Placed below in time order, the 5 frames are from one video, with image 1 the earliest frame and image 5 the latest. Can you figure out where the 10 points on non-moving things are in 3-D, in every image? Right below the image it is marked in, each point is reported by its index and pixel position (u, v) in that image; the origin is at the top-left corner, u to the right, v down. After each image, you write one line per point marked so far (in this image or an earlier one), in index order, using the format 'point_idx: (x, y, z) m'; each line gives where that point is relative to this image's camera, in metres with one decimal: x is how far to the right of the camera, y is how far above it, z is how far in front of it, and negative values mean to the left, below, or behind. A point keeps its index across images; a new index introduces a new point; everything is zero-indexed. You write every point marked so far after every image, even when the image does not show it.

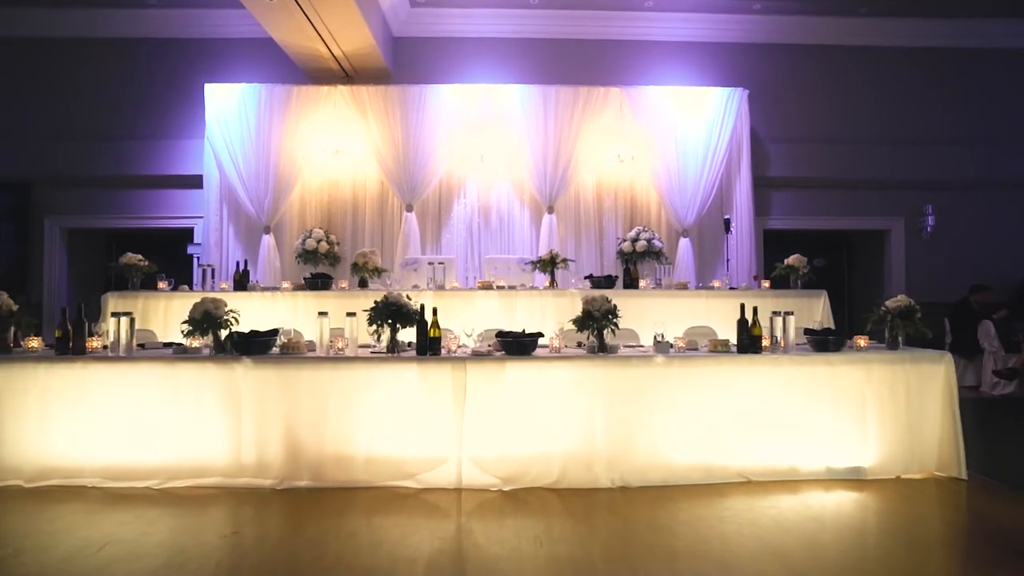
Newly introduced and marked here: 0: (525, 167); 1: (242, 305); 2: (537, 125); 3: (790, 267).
0: (+0.2, +2.1, +7.7) m
1: (-3.3, -0.2, +5.4) m
2: (+0.4, +2.8, +7.6) m
3: (+3.6, +0.3, +5.7) m
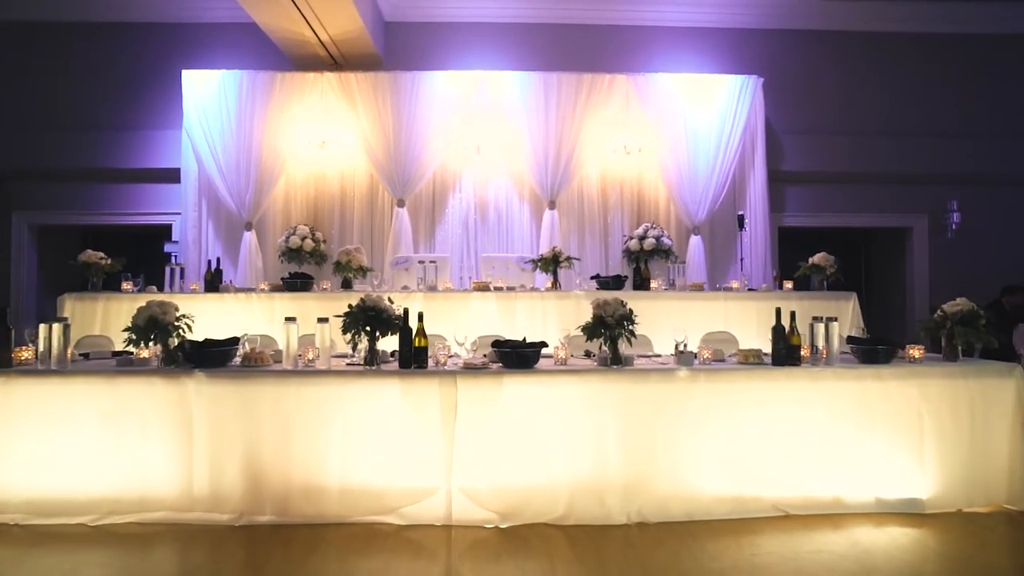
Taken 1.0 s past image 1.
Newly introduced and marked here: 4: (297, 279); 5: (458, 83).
0: (+0.2, +2.1, +7.2) m
1: (-3.3, -0.2, +4.9) m
2: (+0.4, +2.8, +7.2) m
3: (+3.6, +0.3, +5.2) m
4: (-2.4, +0.1, +5.0) m
5: (-0.9, +3.4, +7.3) m
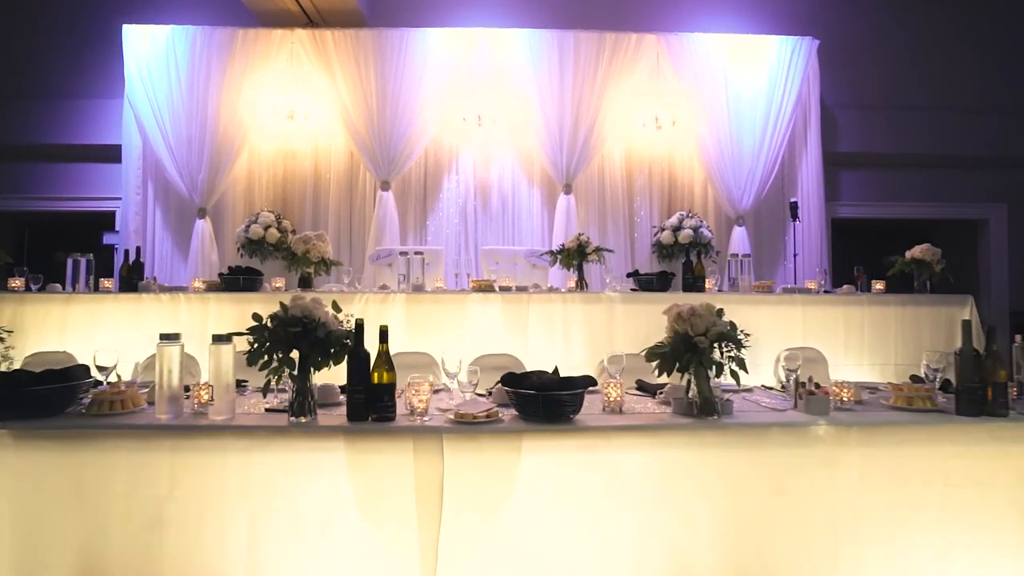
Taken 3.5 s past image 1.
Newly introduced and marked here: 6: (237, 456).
0: (+0.3, +2.1, +6.0) m
1: (-3.2, -0.2, +3.7) m
2: (+0.5, +2.8, +6.0) m
3: (+3.7, +0.2, +4.0) m
4: (-2.3, +0.1, +3.8) m
5: (-0.8, +3.4, +6.1) m
6: (-1.1, -0.7, +1.7) m
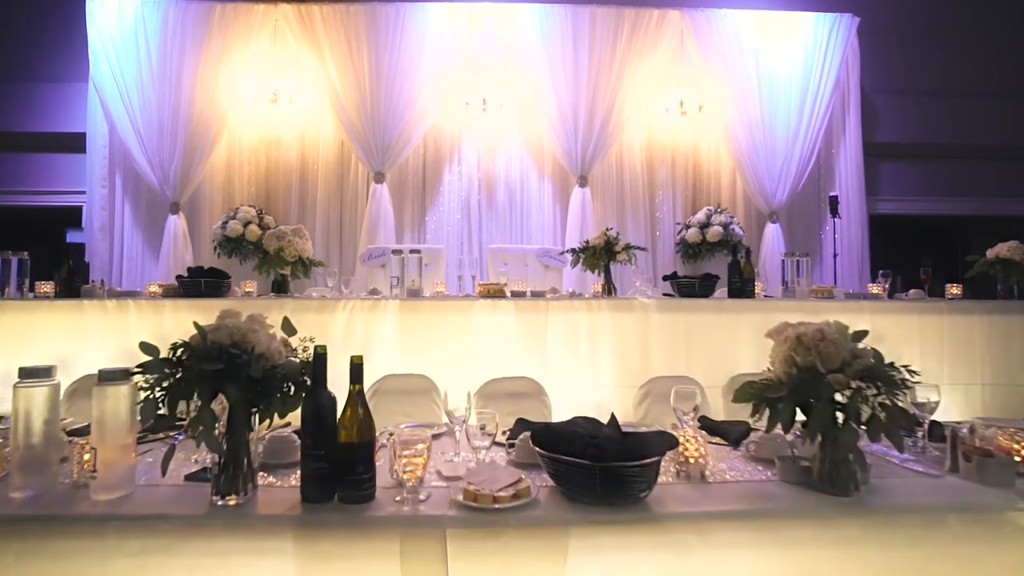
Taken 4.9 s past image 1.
0: (+0.4, +2.1, +5.4) m
1: (-3.1, -0.3, +3.1) m
2: (+0.6, +2.8, +5.4) m
3: (+3.8, +0.2, +3.4) m
4: (-2.2, +0.1, +3.2) m
5: (-0.7, +3.4, +5.5) m
6: (-1.0, -0.7, +1.1) m
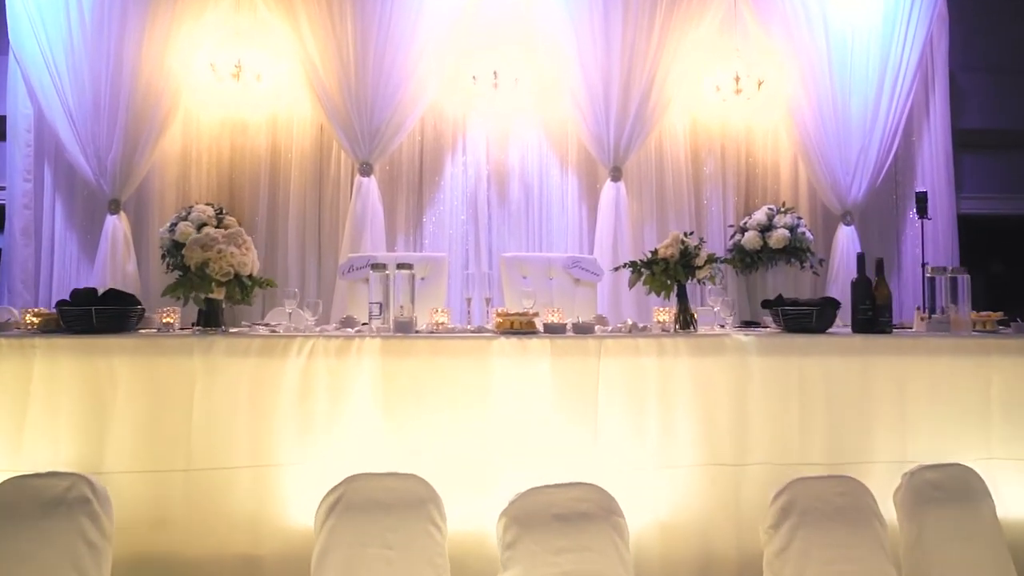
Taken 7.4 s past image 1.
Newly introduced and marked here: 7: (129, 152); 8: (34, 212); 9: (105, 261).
0: (+0.6, +1.9, +4.4) m
1: (-3.0, -0.4, +2.1) m
2: (+0.8, +2.6, +4.4) m
3: (+4.0, 0.0, +2.4) m
4: (-2.1, -0.1, +2.2) m
5: (-0.5, +3.2, +4.5) m
6: (-0.8, -0.8, +0.1) m
7: (-3.8, +1.3, +4.3) m
8: (-4.8, +0.7, +4.4) m
9: (-4.0, +0.3, +4.3) m
